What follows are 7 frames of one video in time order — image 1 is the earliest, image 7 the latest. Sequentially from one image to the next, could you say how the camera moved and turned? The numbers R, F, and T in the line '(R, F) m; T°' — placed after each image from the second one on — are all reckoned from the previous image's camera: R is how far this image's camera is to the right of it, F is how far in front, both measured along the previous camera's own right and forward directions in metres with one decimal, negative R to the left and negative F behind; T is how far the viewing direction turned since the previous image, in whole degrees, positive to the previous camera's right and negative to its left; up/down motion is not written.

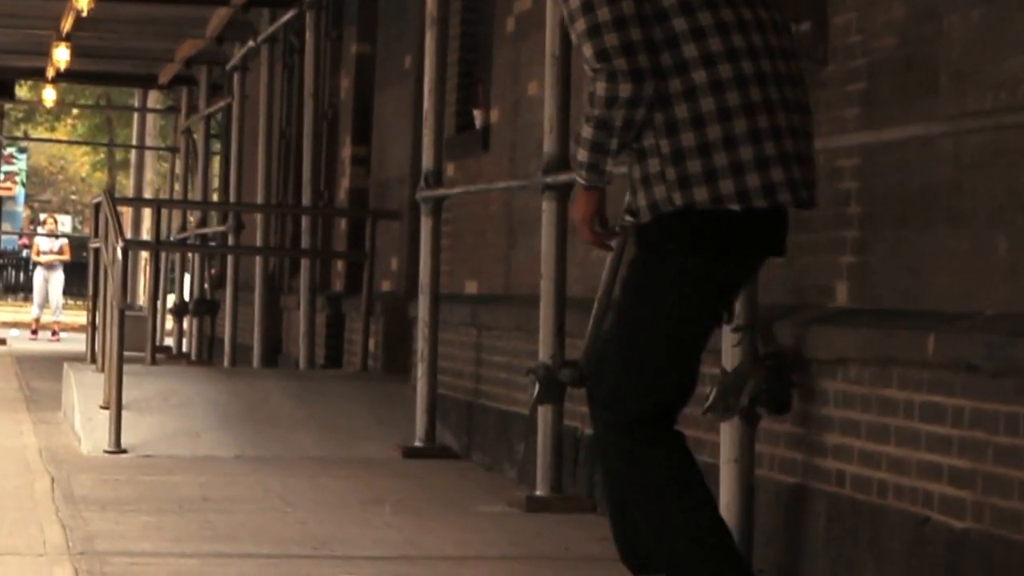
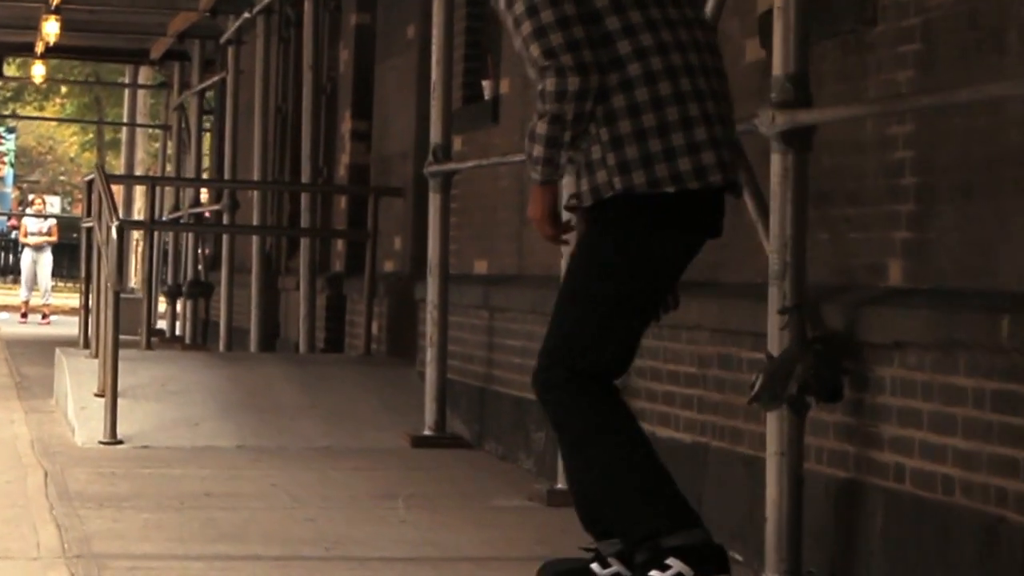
(-0.1, +0.4) m; 0°
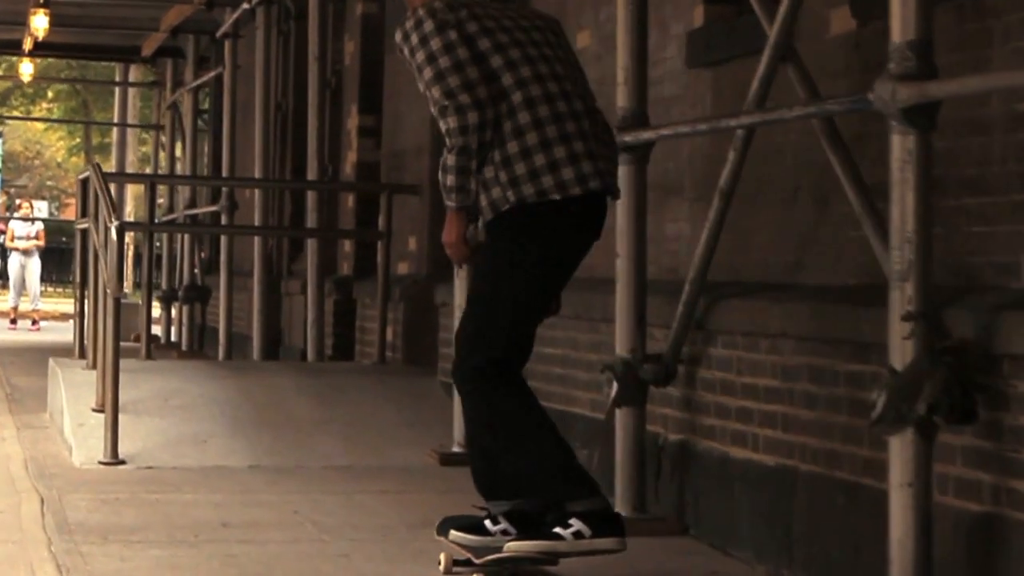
(-0.2, +0.7) m; 0°
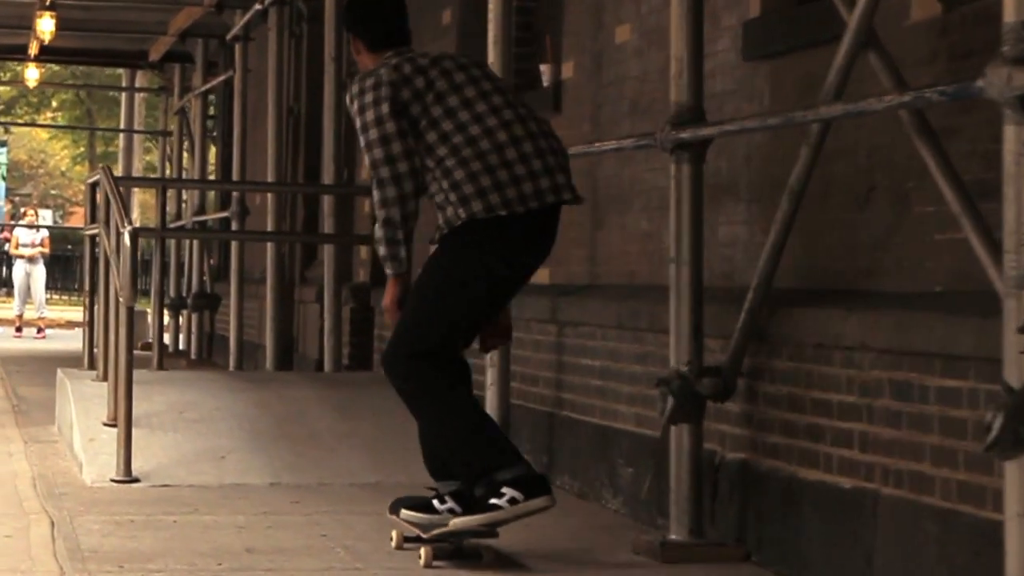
(-0.1, +0.4) m; 0°
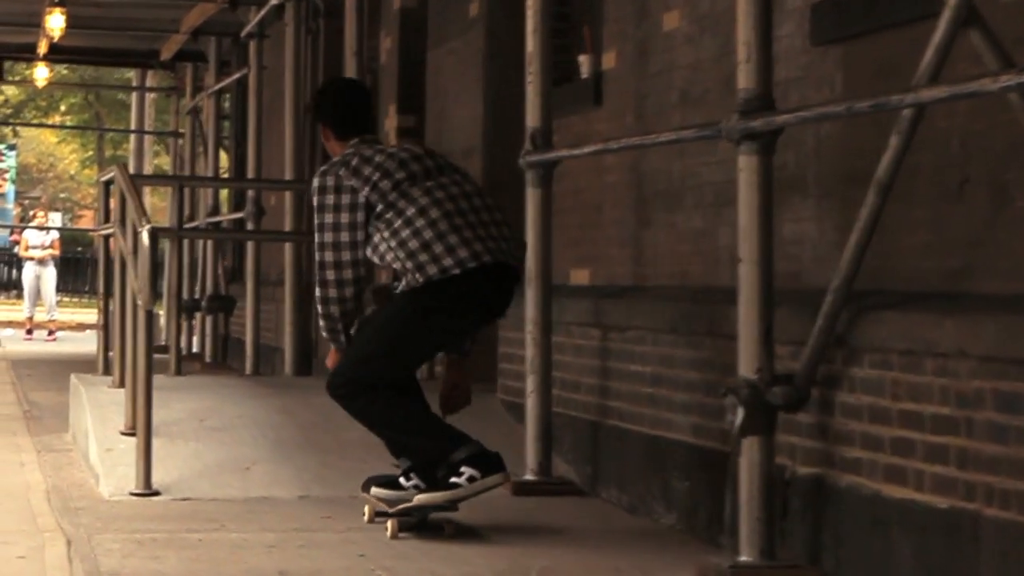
(-0.1, +0.4) m; 0°
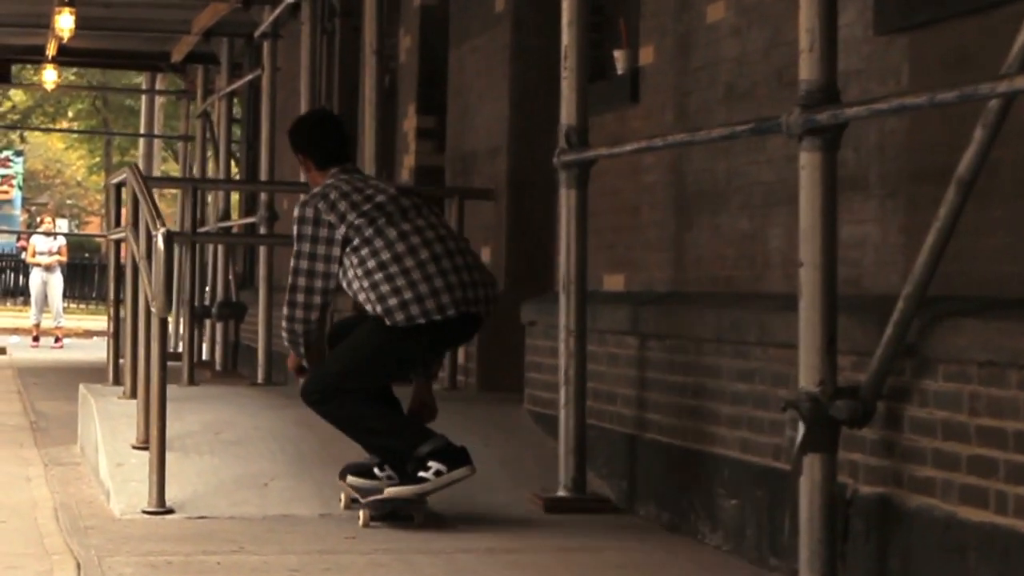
(-0.1, +0.4) m; 0°
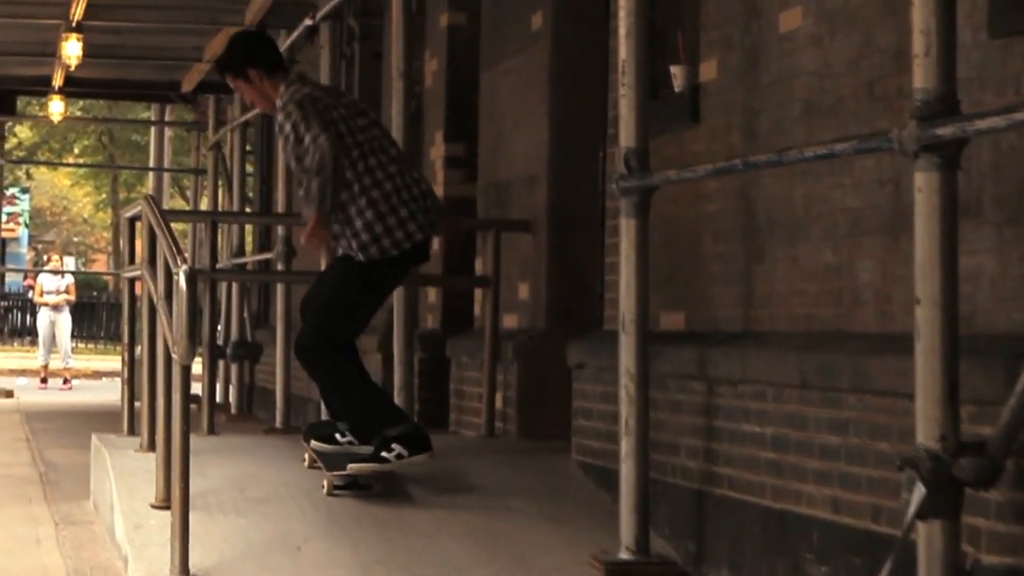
(-0.1, +0.6) m; 0°
